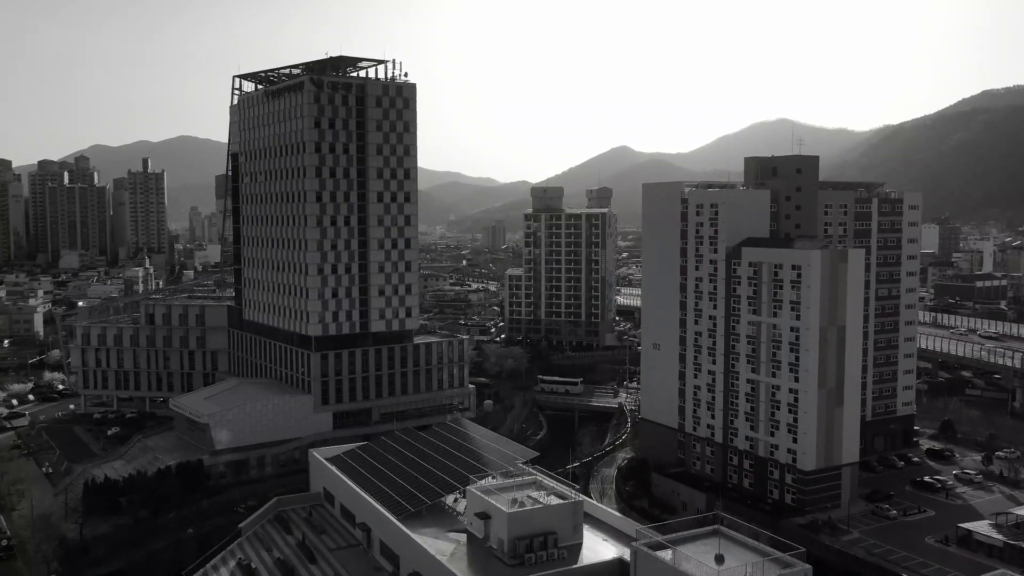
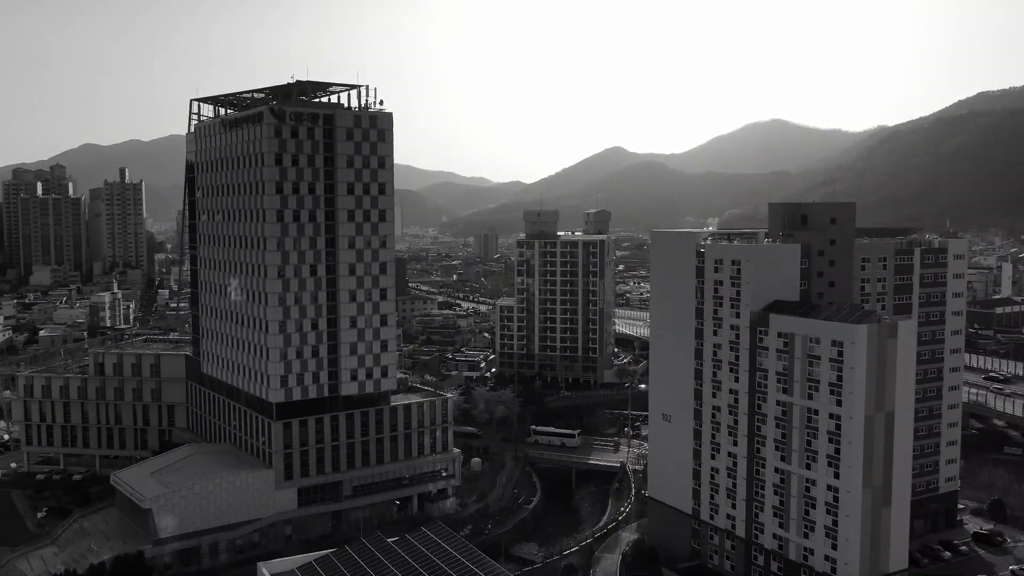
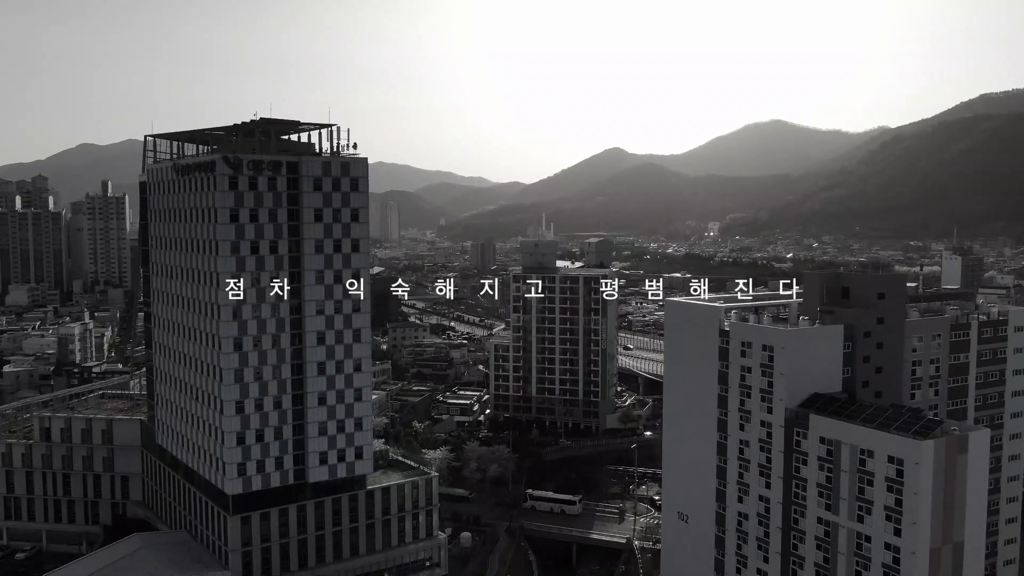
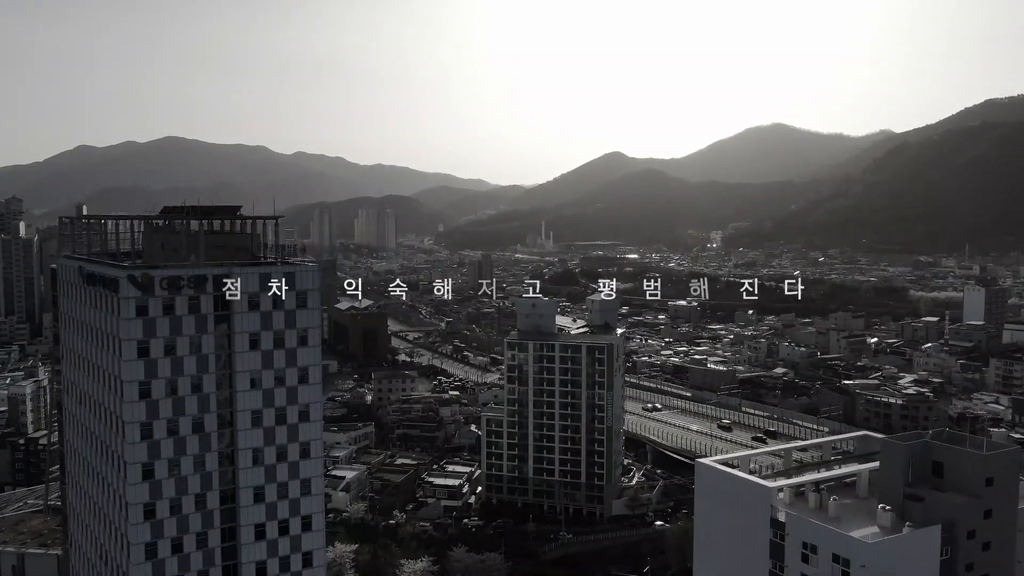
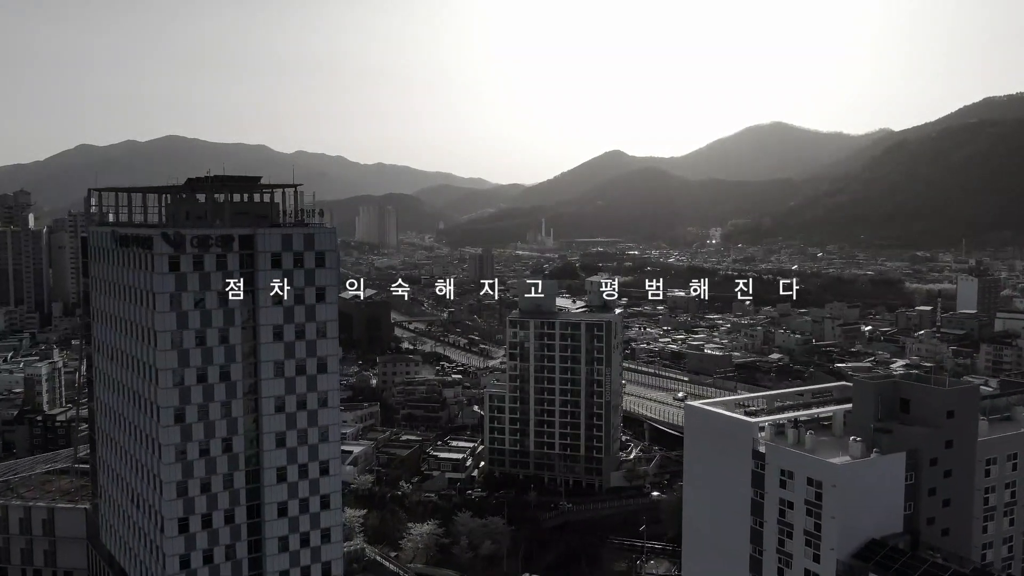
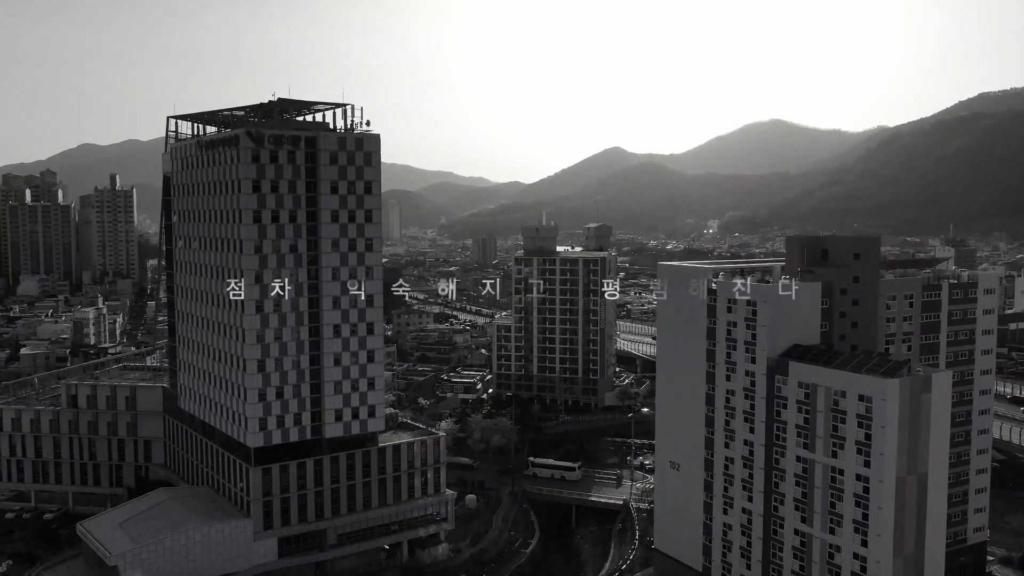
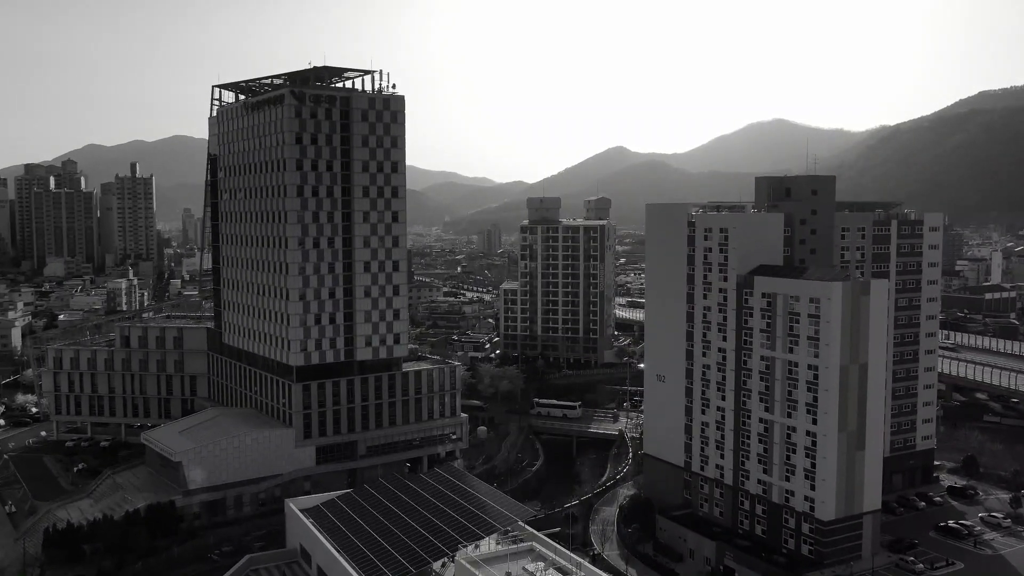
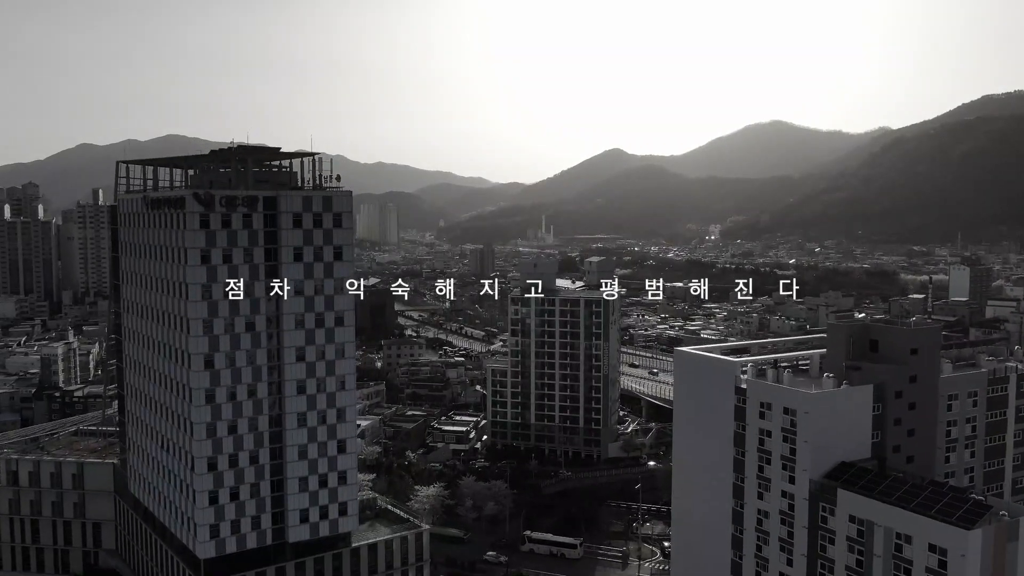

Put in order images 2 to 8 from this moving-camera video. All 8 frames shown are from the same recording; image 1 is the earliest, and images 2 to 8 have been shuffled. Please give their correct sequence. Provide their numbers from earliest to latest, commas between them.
7, 2, 6, 3, 8, 5, 4
